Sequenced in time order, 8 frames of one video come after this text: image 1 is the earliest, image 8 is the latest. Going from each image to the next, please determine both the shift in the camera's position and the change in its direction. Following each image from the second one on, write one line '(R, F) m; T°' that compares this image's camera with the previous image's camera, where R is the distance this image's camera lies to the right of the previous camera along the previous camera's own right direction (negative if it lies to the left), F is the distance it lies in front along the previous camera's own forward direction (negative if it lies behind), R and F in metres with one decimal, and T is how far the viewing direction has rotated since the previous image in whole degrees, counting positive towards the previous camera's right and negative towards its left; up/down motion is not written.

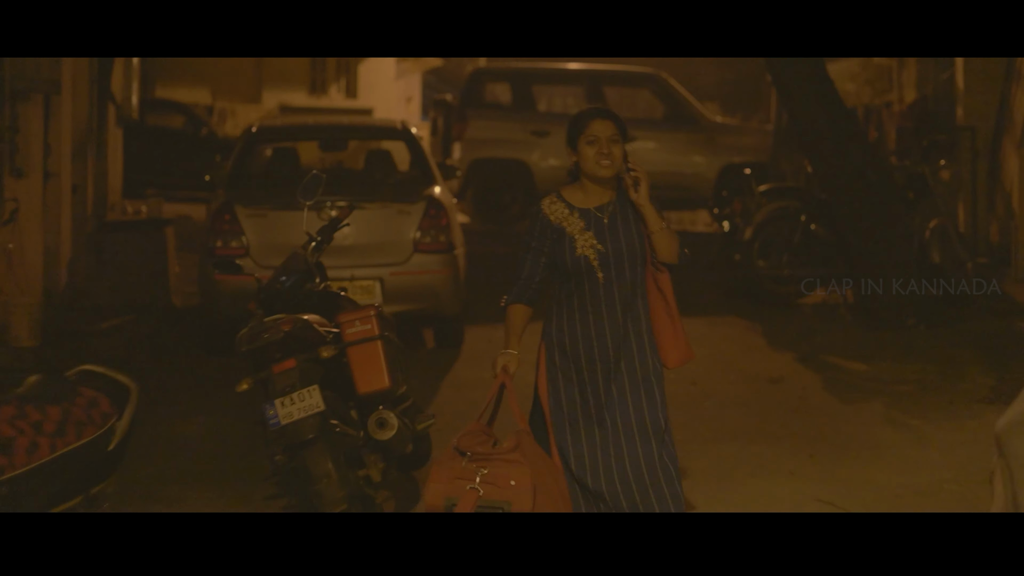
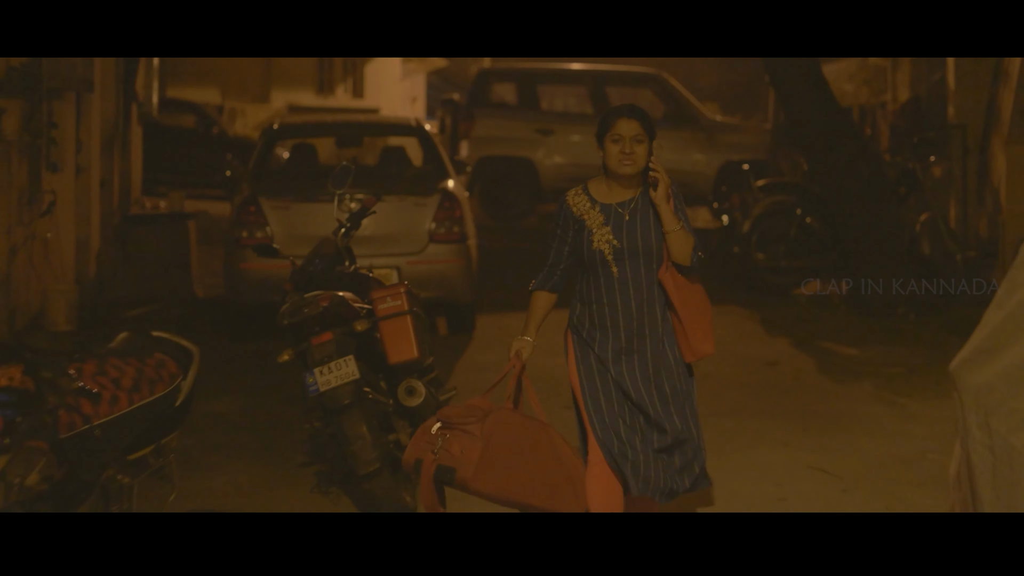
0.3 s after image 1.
(-0.1, -0.4) m; 0°
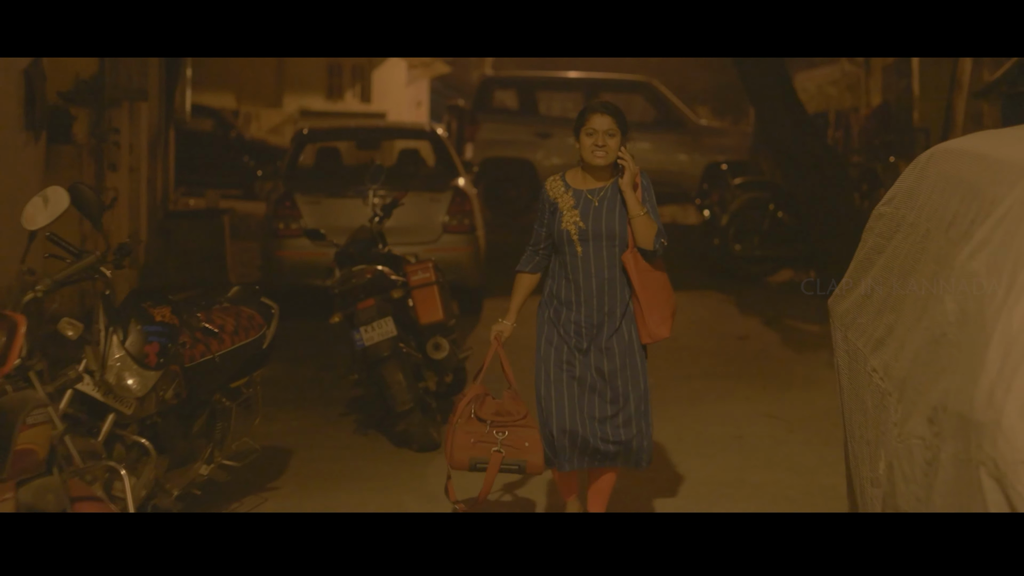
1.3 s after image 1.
(0.0, -1.2) m; 0°
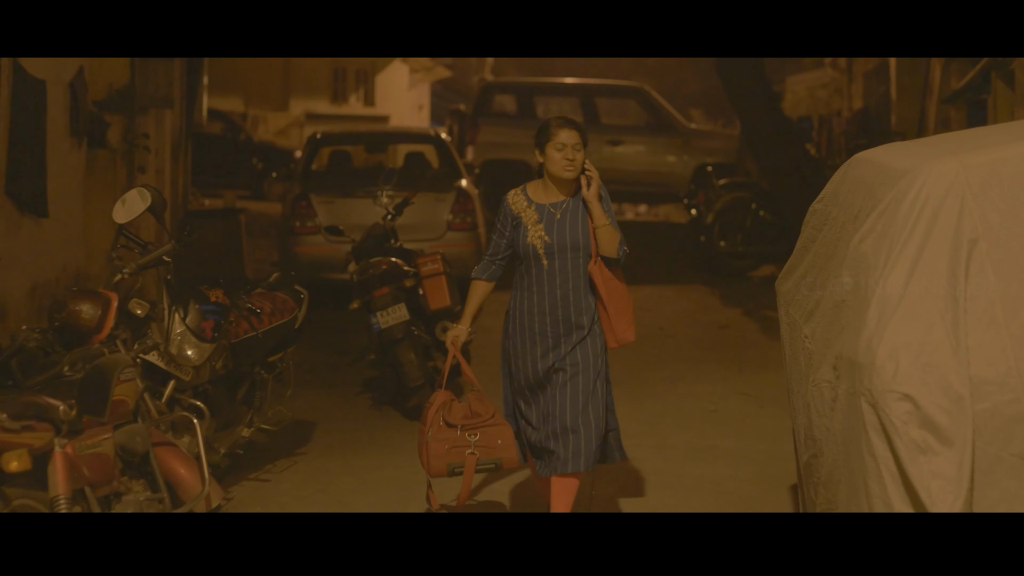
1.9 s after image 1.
(0.0, -0.8) m; 0°
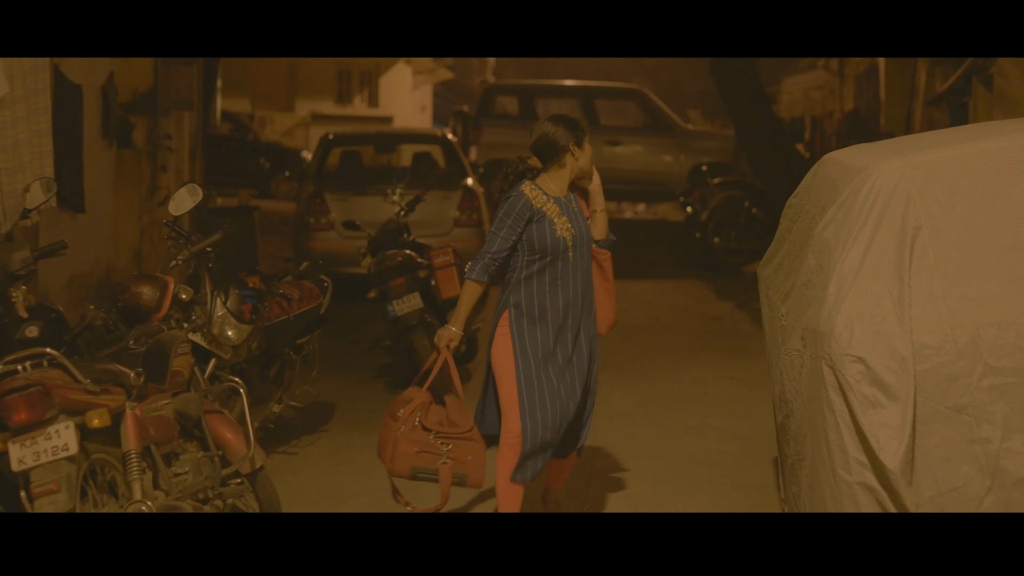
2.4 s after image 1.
(0.0, -0.5) m; 0°
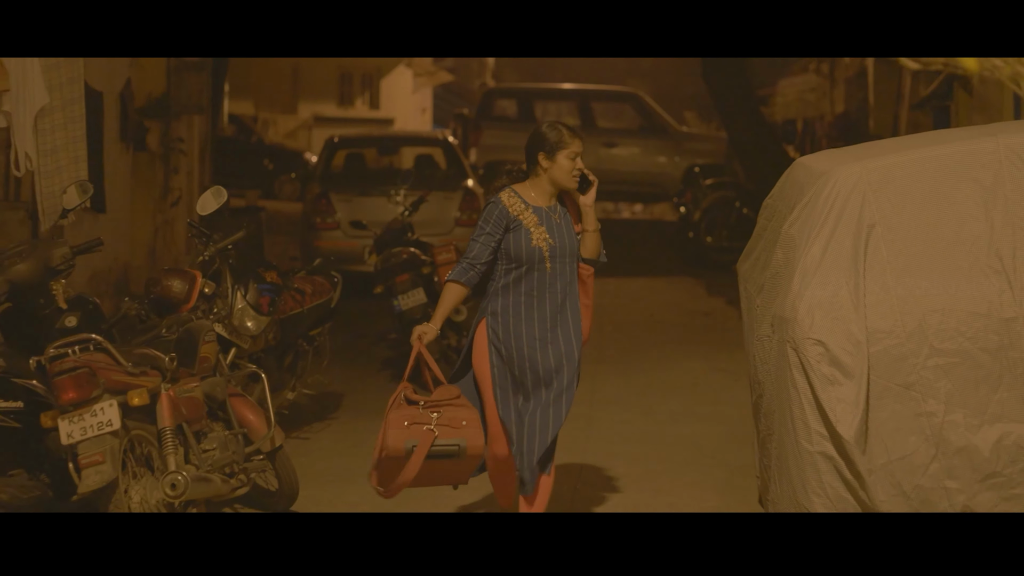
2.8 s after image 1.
(0.0, -0.4) m; 0°
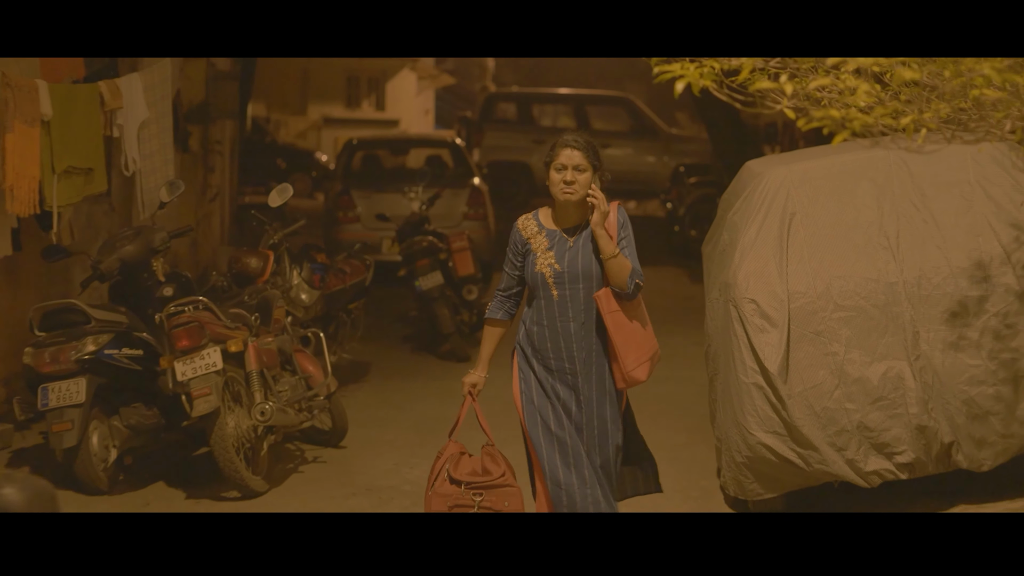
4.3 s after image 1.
(-0.1, -1.3) m; 0°
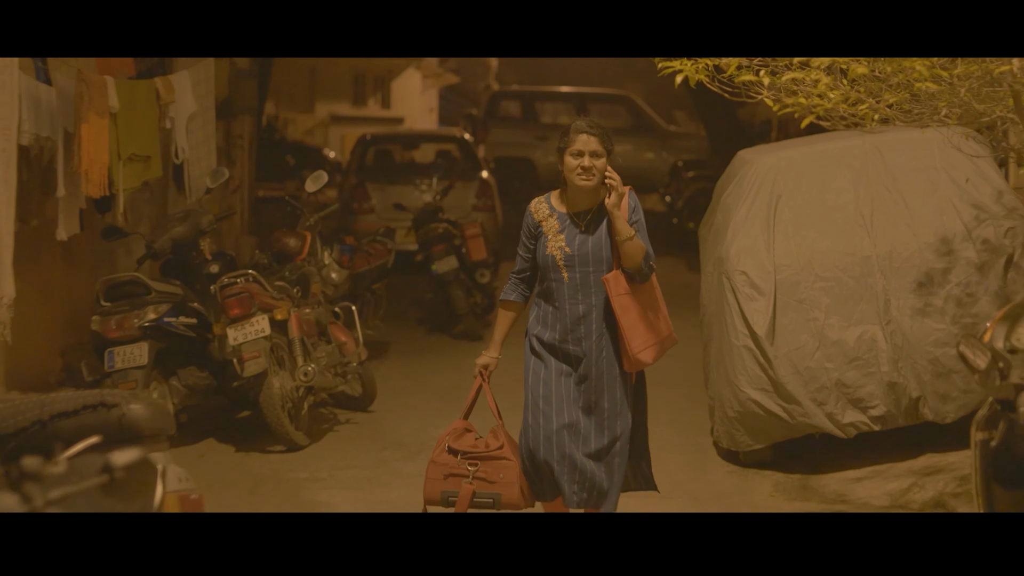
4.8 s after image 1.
(-0.1, -0.6) m; 0°
